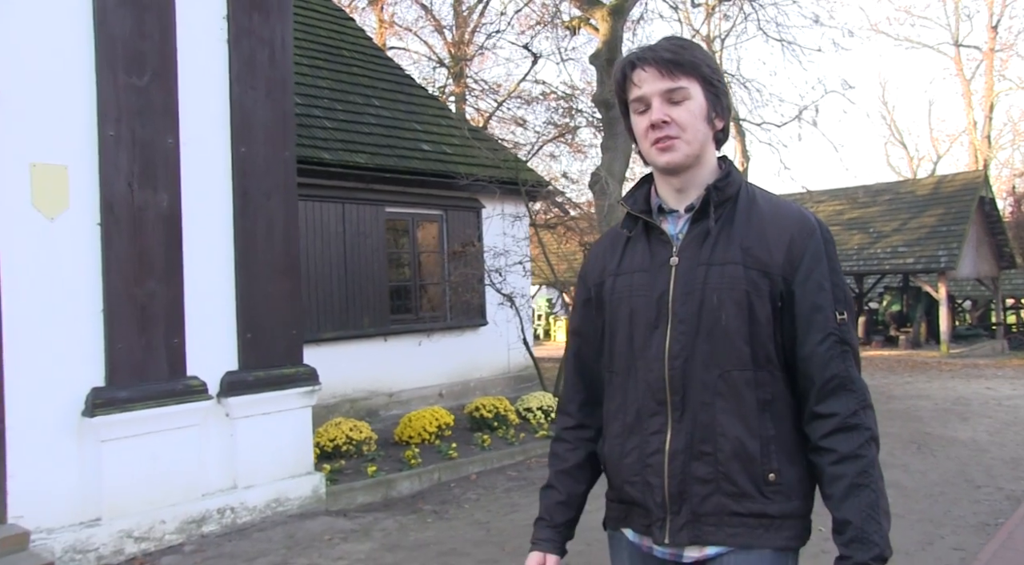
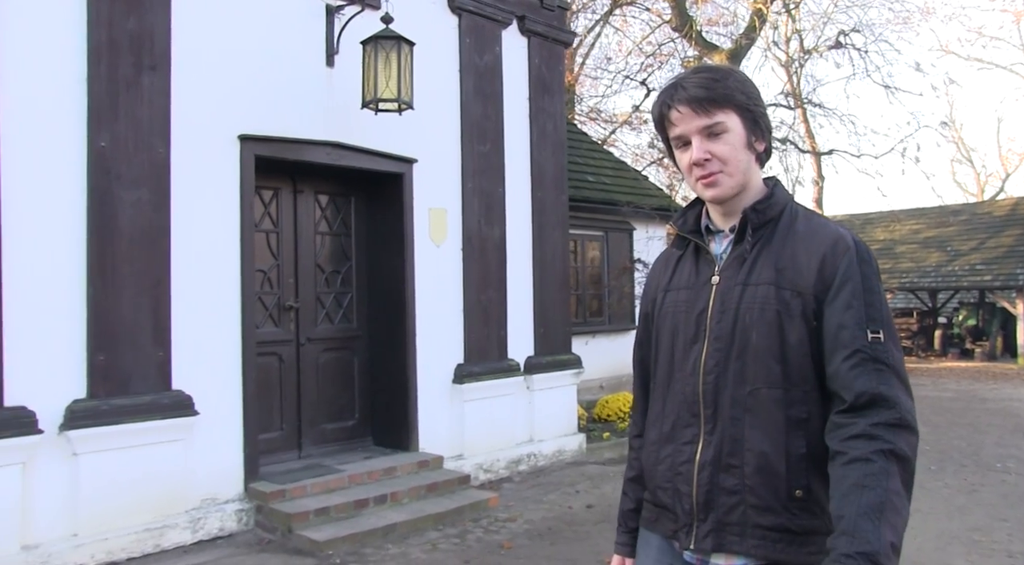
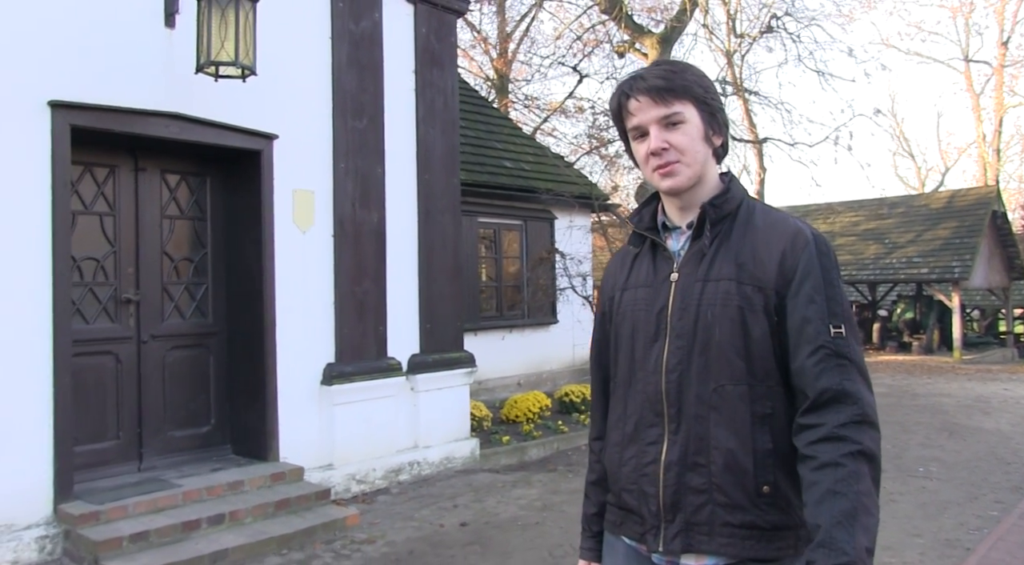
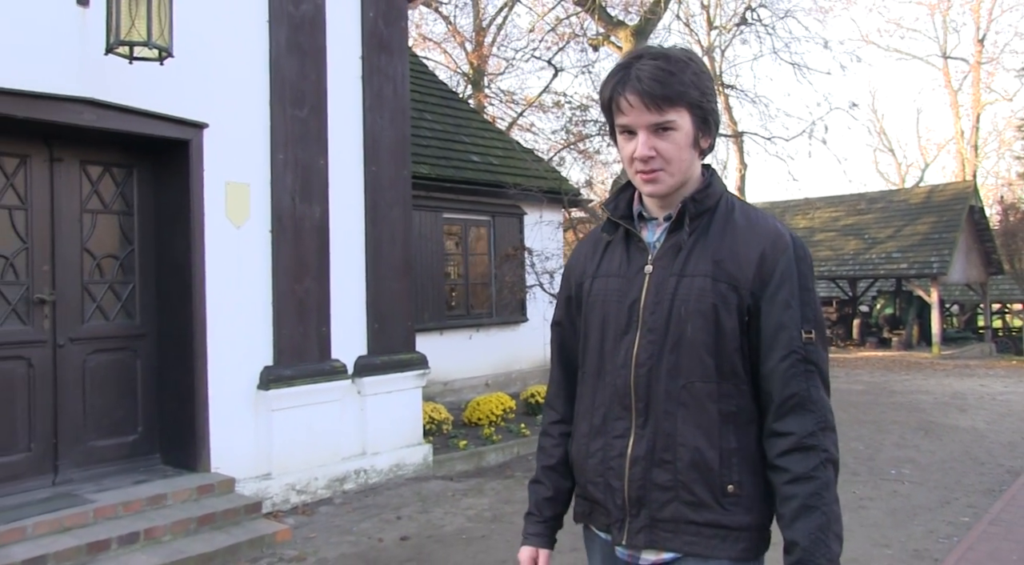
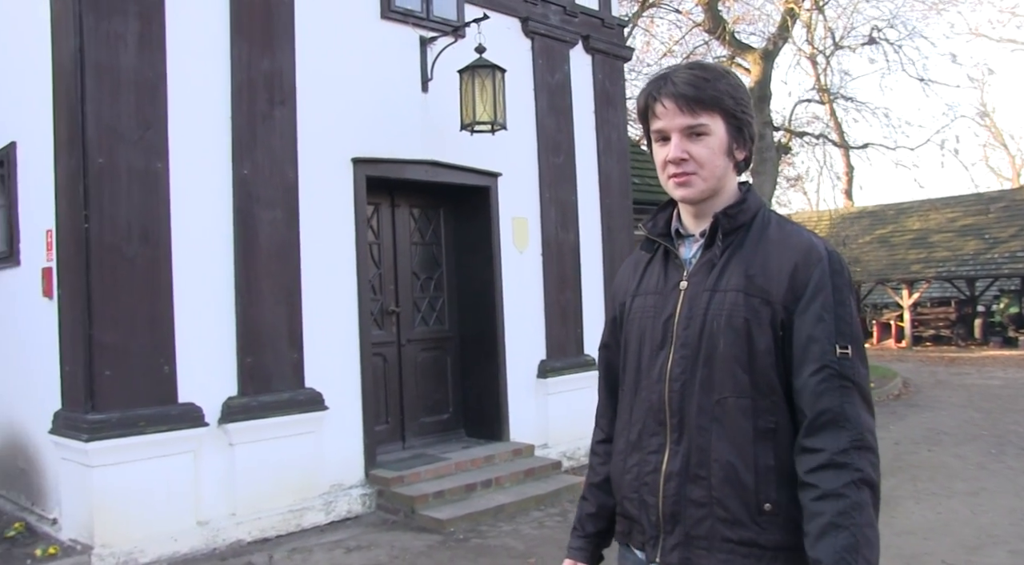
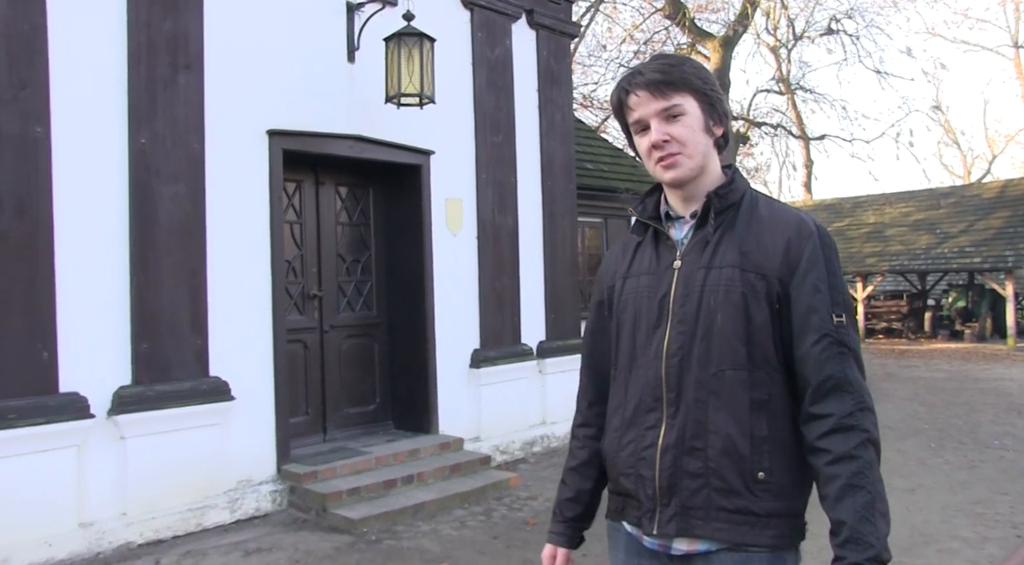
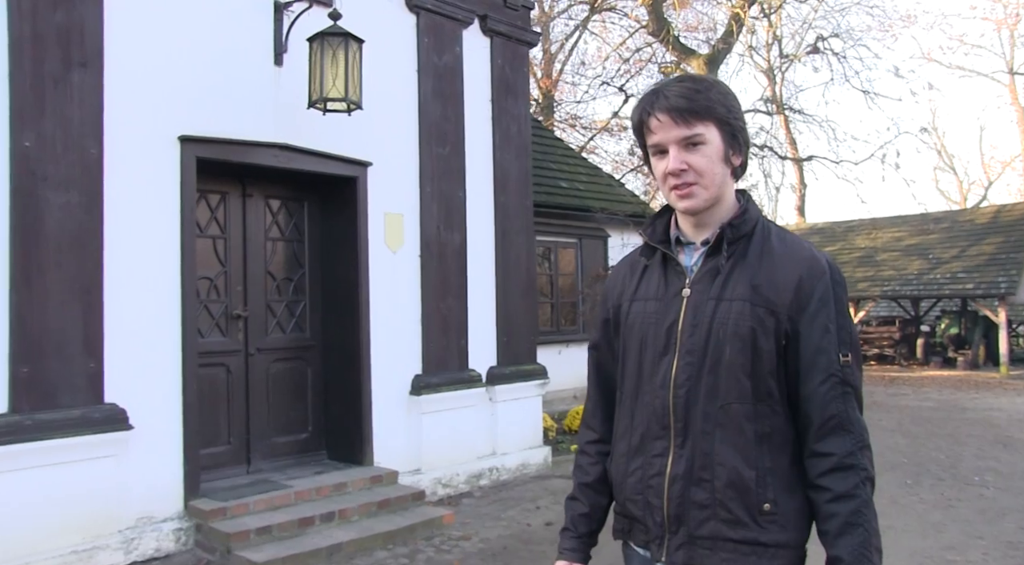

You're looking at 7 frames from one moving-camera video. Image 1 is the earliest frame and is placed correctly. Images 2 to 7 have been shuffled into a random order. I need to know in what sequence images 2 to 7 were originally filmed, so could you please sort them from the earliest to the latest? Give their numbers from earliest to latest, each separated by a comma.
4, 3, 7, 2, 6, 5
